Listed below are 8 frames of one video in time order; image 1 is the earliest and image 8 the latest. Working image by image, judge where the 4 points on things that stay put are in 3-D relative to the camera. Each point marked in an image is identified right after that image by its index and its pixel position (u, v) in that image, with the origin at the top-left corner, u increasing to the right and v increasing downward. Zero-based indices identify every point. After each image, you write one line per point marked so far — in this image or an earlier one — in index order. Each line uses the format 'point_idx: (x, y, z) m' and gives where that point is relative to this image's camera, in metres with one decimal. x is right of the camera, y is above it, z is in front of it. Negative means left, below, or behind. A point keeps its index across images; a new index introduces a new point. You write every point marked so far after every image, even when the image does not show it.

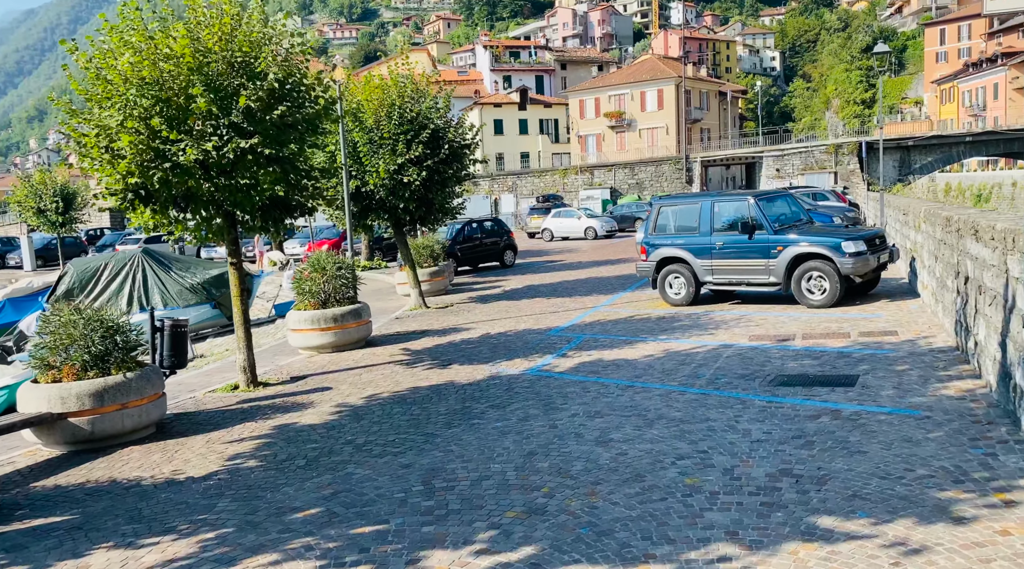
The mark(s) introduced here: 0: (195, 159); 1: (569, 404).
0: (-4.0, +1.6, +11.2) m
1: (+0.6, -1.3, +9.3) m
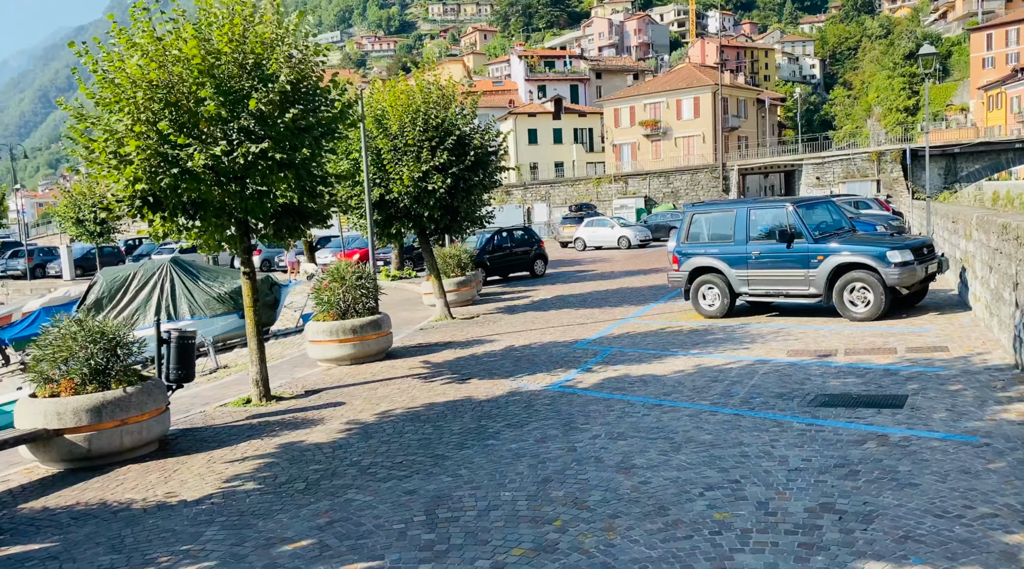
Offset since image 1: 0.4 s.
0: (-3.7, +1.4, +10.8) m
1: (+0.7, -1.4, +8.7) m
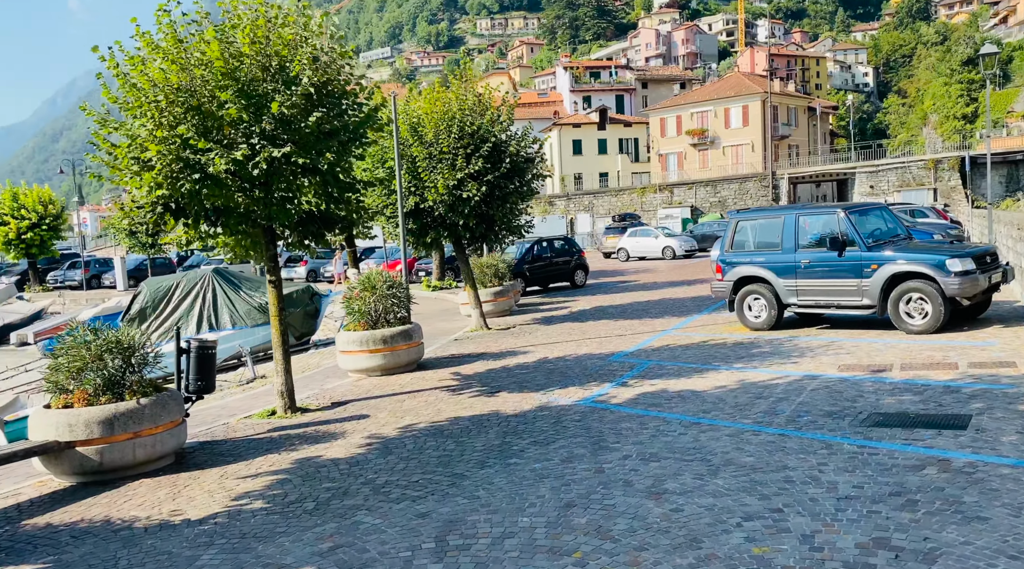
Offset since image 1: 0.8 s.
0: (-3.4, +1.3, +10.5) m
1: (+1.0, -1.4, +8.1) m
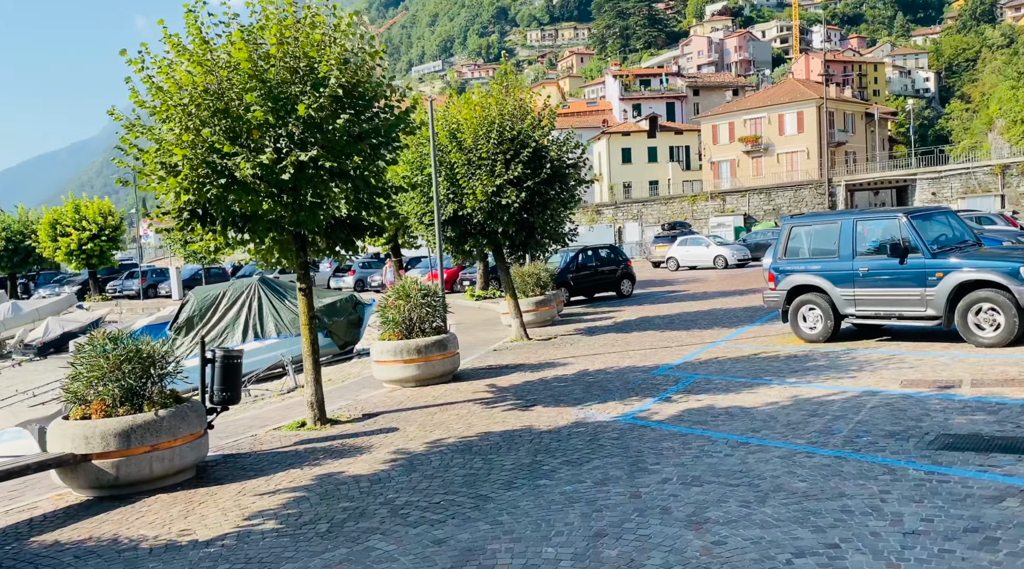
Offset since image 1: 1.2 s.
0: (-2.9, +1.3, +10.2) m
1: (+1.3, -1.5, +7.5) m
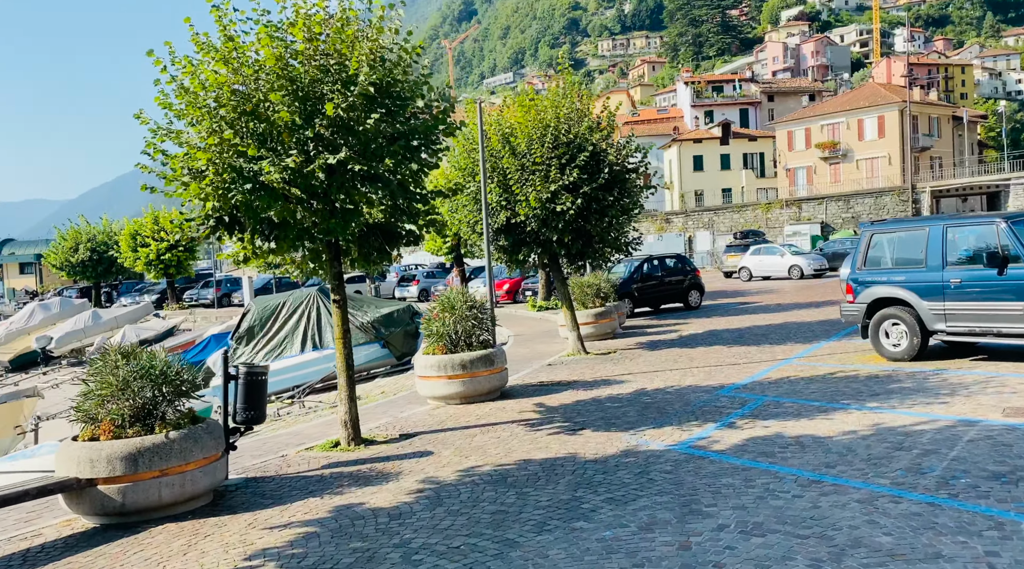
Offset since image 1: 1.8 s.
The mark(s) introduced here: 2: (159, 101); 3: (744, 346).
0: (-2.5, +1.1, +9.5) m
1: (+1.5, -1.6, +6.5) m
2: (-3.8, +2.0, +9.6) m
3: (+4.5, -1.2, +17.2) m
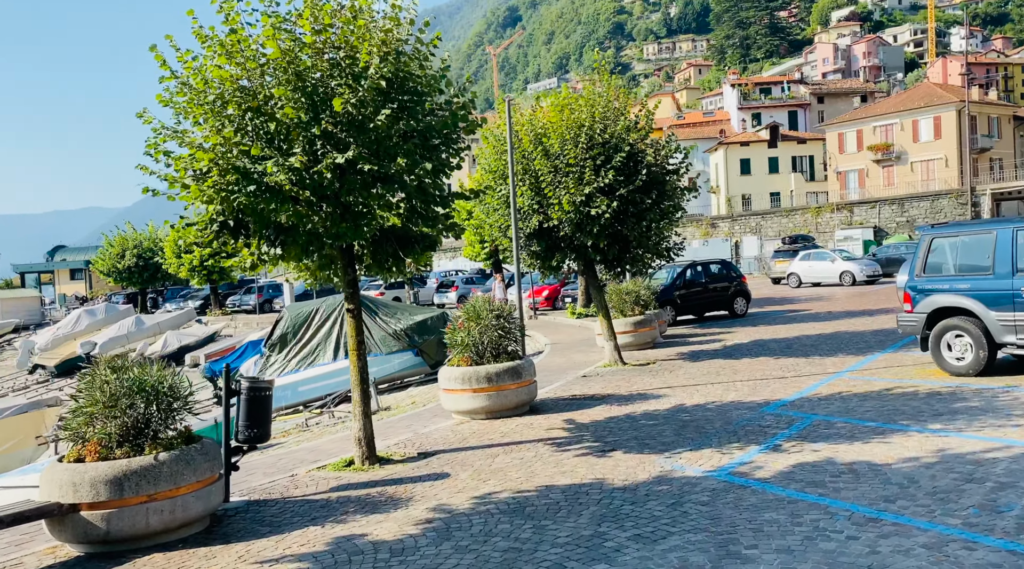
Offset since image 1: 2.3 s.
0: (-2.2, +1.0, +8.9) m
1: (+1.6, -1.7, +5.6) m
2: (-3.6, +1.9, +9.1) m
3: (+5.1, -1.3, +16.2) m
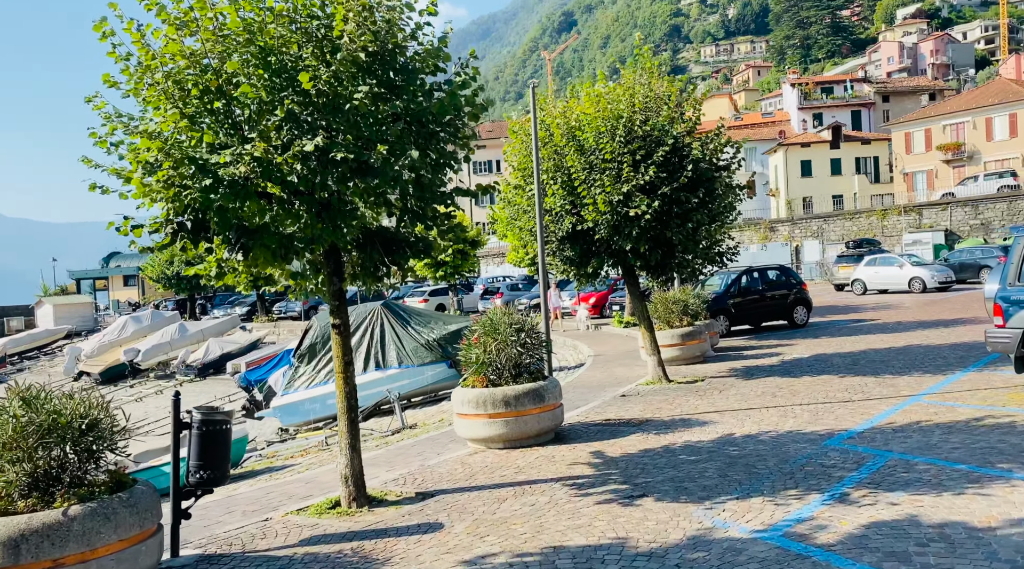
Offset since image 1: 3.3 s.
0: (-2.2, +0.9, +7.5) m
1: (+1.4, -1.8, +4.0) m
2: (-3.5, +1.8, +7.8) m
3: (+5.6, -1.5, +14.3) m
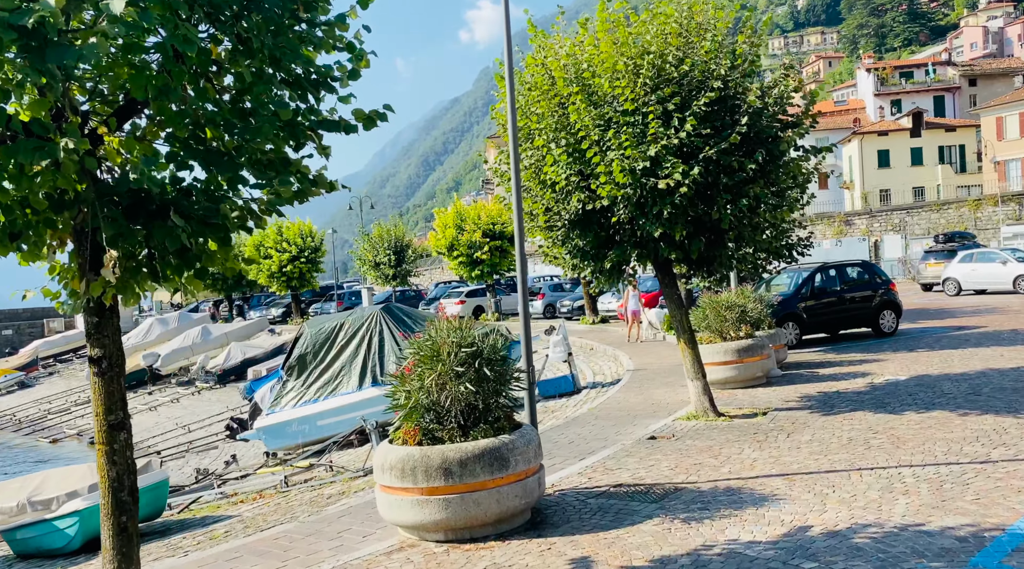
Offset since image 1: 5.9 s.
0: (-2.8, +0.9, +3.9) m
1: (+0.5, -1.8, +0.1) m
2: (-4.1, +1.8, +4.2) m
3: (+5.4, -1.5, +10.1) m
